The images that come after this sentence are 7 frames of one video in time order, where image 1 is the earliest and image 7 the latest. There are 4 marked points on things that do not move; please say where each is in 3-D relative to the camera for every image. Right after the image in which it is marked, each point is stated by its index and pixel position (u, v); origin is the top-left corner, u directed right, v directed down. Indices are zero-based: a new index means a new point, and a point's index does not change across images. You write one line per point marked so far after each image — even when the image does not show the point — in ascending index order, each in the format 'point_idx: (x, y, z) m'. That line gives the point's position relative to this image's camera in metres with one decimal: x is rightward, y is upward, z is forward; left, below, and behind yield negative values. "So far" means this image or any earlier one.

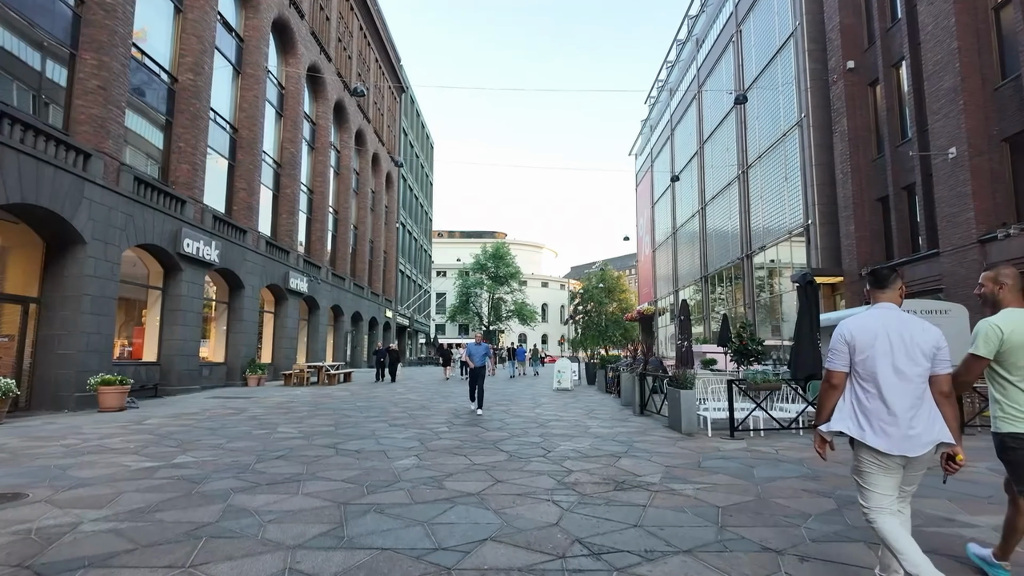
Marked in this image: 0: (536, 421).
0: (+0.4, -2.3, +10.0) m
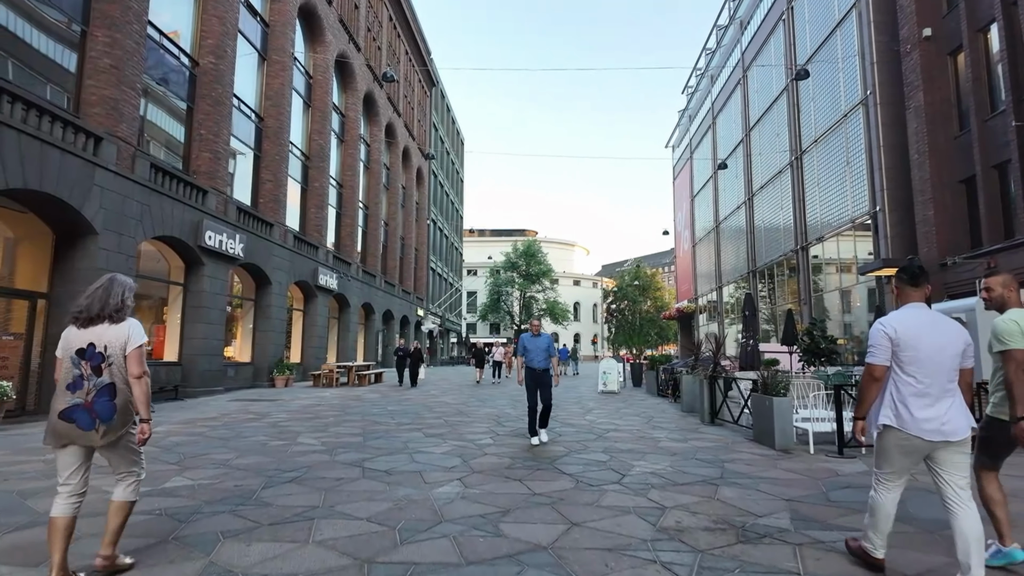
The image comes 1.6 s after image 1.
0: (+1.2, -2.1, +8.7) m
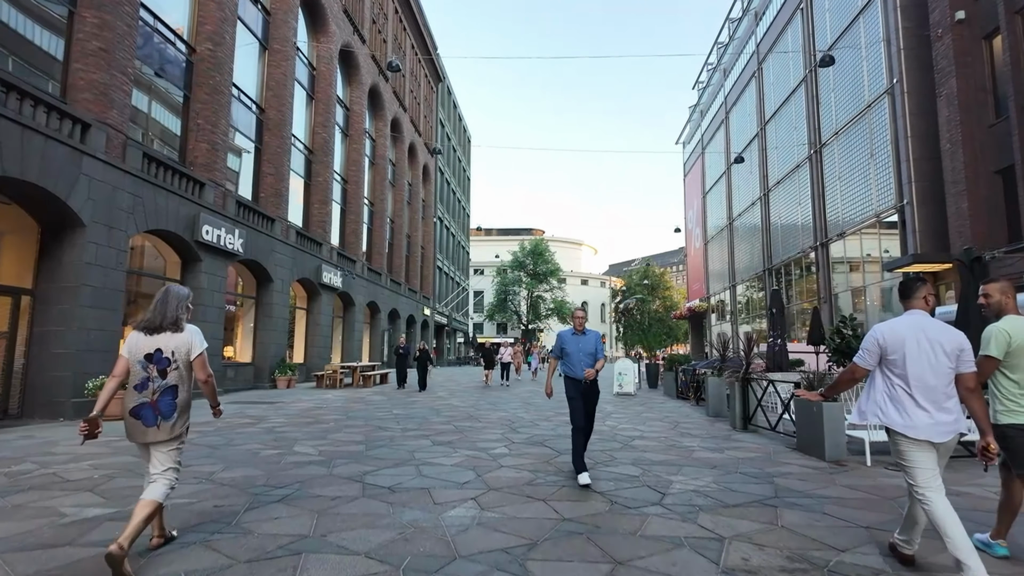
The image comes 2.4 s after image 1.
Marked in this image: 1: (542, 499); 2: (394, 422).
0: (+1.4, -2.0, +7.9) m
1: (+0.2, -1.6, +4.4) m
2: (-1.9, -2.2, +9.4) m
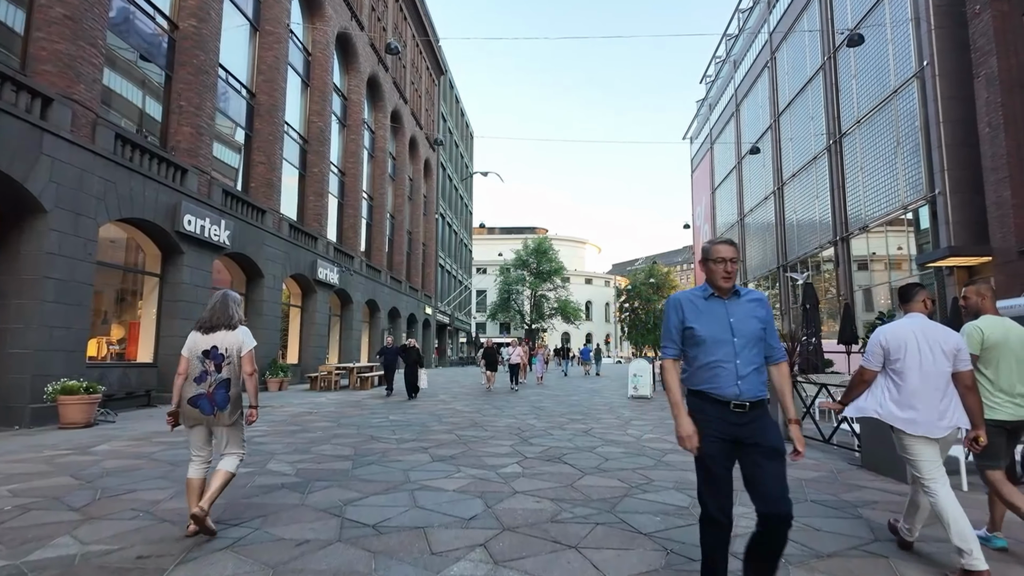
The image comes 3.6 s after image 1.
0: (+1.6, -1.9, +6.9) m
1: (+0.4, -1.5, +3.4) m
2: (-1.8, -2.1, +8.3) m
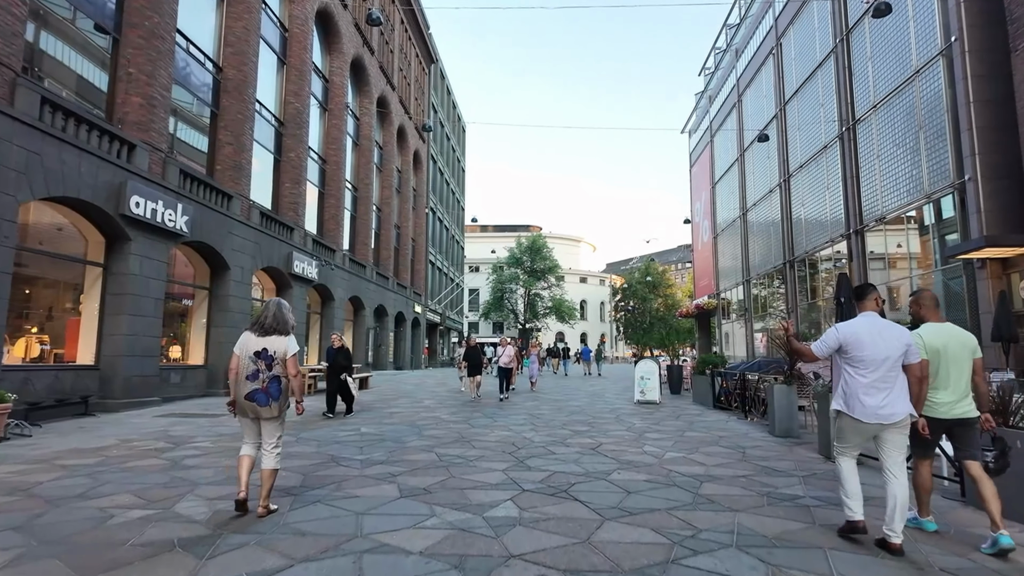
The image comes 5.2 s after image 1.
0: (+1.5, -1.8, +5.5) m
1: (+0.3, -1.3, +1.9) m
2: (-1.8, -1.9, +6.9) m
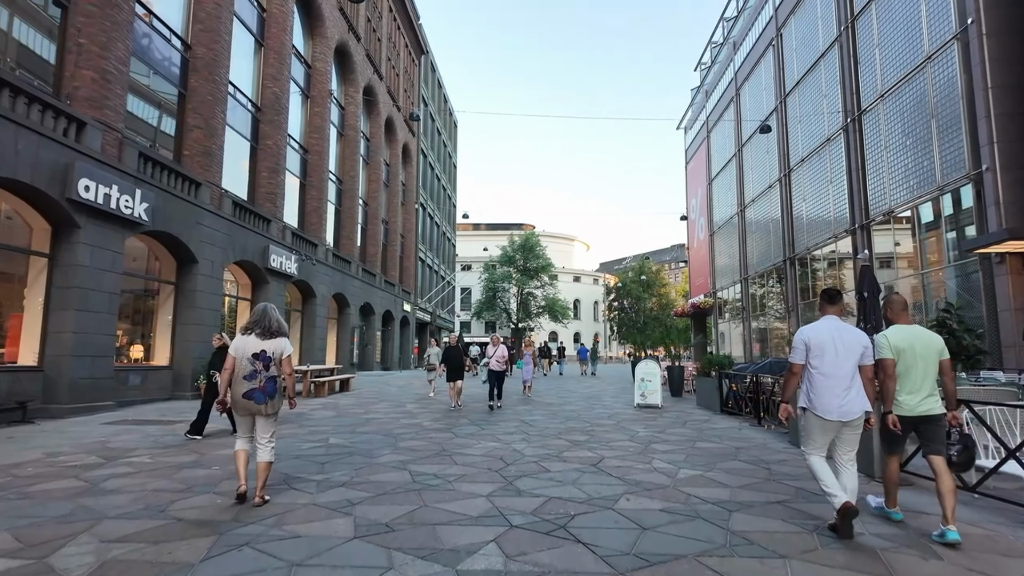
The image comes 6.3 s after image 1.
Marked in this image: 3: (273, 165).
0: (+1.4, -1.7, +4.5) m
1: (+0.3, -1.2, +1.0) m
2: (-2.0, -1.8, +5.9) m
3: (-7.2, +3.7, +17.3) m
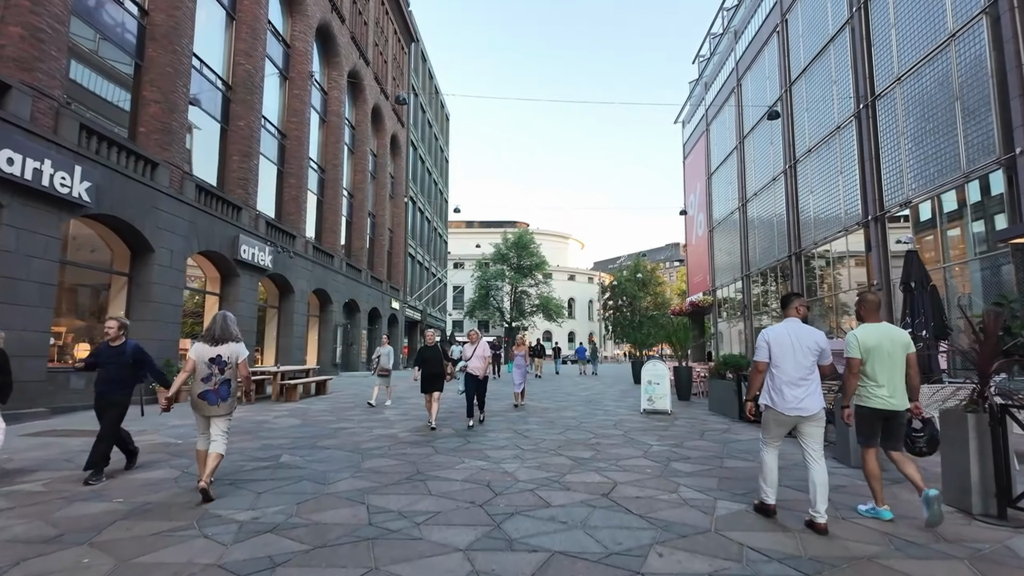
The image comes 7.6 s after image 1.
0: (+1.3, -1.5, +3.2) m
1: (+0.2, -1.1, -0.3) m
2: (-2.0, -1.6, +4.6) m
3: (-7.4, +3.8, +15.9) m
